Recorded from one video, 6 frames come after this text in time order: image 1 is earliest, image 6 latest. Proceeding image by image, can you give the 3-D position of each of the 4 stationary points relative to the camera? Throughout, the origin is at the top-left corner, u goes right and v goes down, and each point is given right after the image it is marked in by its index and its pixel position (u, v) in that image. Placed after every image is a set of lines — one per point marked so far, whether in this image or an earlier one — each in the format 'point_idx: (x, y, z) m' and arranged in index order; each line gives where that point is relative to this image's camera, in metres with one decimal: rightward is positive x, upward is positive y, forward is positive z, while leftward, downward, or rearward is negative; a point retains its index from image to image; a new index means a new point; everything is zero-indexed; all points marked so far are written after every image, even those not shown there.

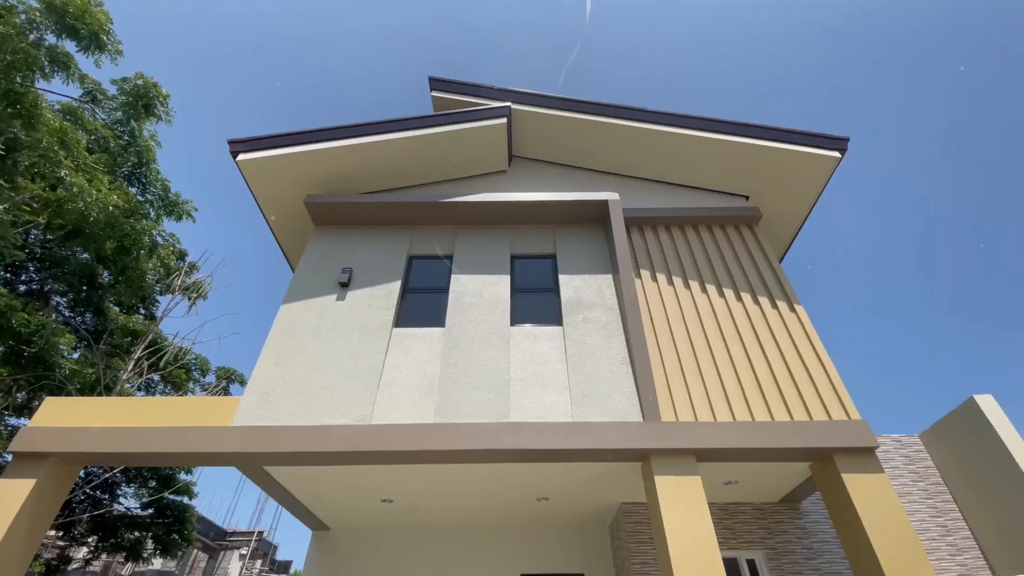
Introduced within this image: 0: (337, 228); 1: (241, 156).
0: (-2.8, +1.0, +7.8) m
1: (-4.1, +2.0, +7.4) m
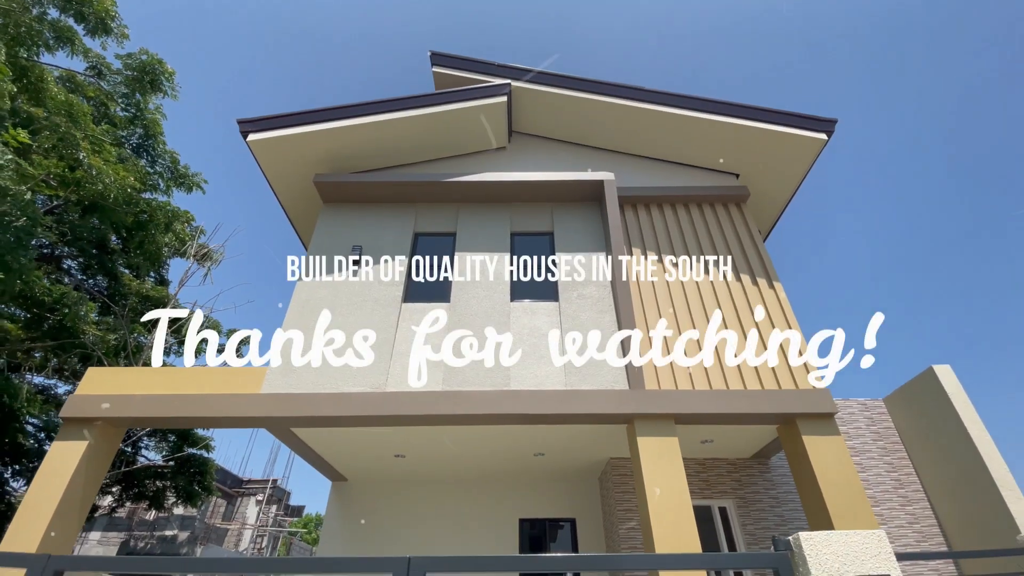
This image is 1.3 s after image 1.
0: (-2.8, +1.4, +8.2) m
1: (-4.1, +2.4, +7.6) m
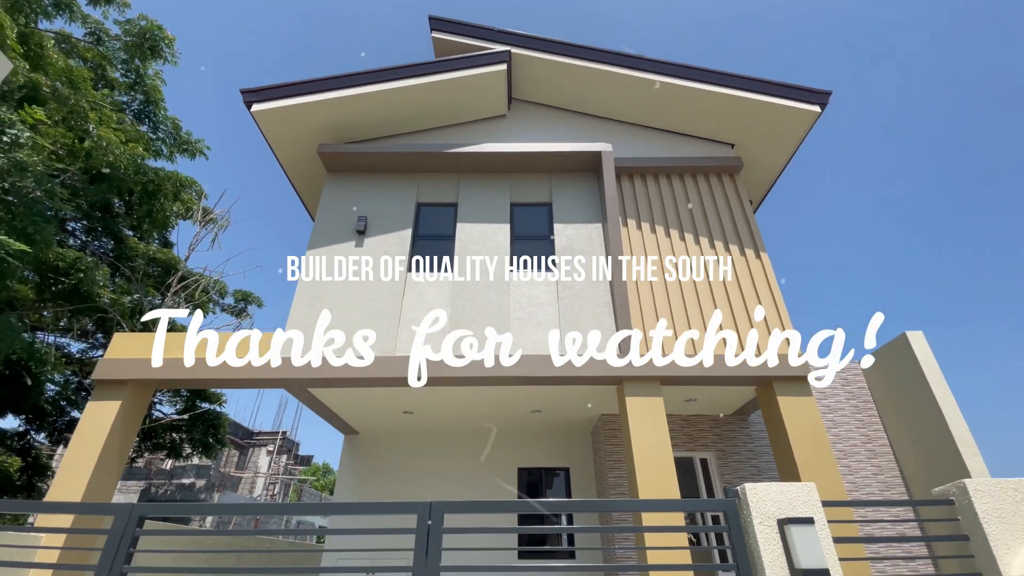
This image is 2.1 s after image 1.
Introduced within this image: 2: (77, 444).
0: (-2.8, +2.0, +8.4) m
1: (-4.1, +2.9, +7.8) m
2: (-5.5, -2.0, +6.2) m
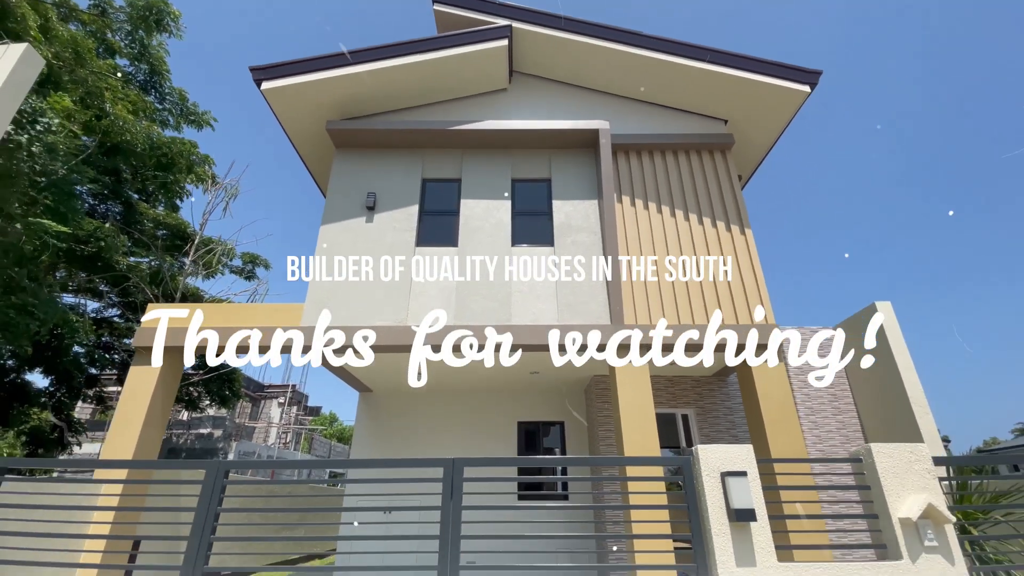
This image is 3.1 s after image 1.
0: (-2.8, +2.5, +8.8) m
1: (-4.1, +3.4, +8.0) m
2: (-5.5, -1.7, +6.9) m
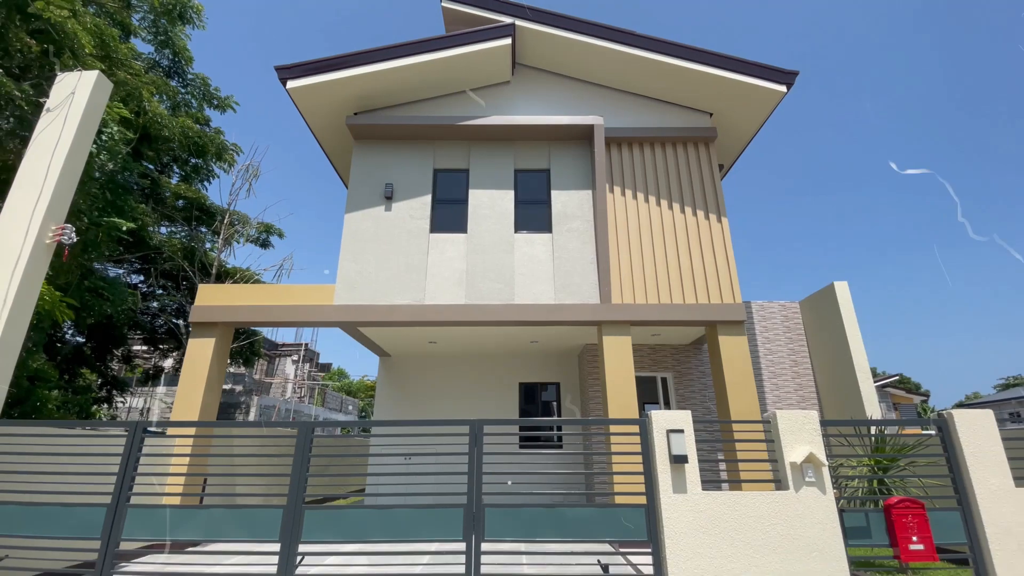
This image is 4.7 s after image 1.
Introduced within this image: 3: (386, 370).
0: (-2.8, +2.9, +9.6) m
1: (-4.1, +3.7, +8.8) m
2: (-5.4, -1.4, +8.2) m
3: (-2.9, -1.9, +11.2) m
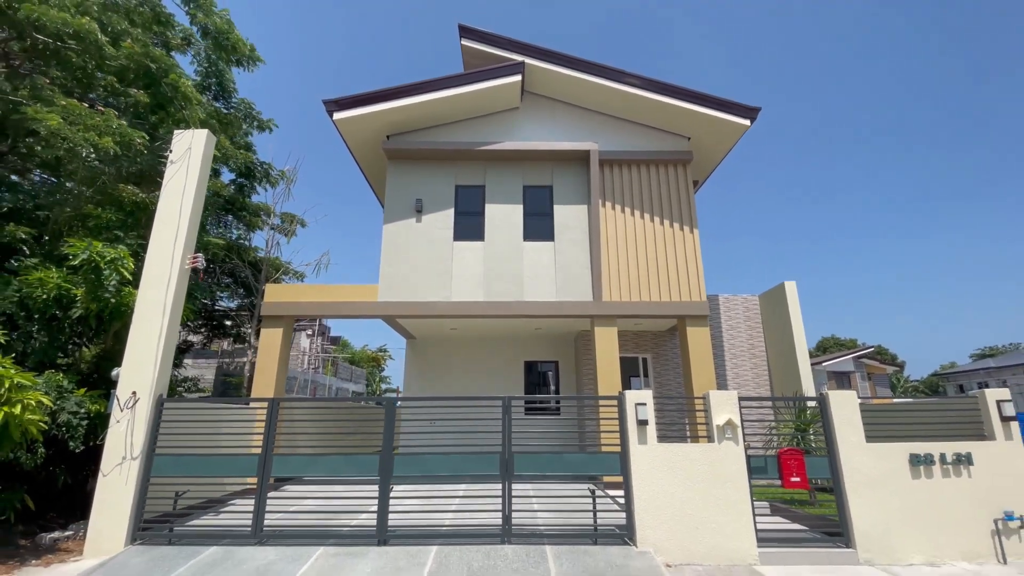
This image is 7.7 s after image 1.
0: (-2.5, +3.0, +11.4) m
1: (-3.8, +3.7, +10.6) m
2: (-5.2, -1.4, +10.2) m
3: (-2.7, -1.7, +13.3) m
